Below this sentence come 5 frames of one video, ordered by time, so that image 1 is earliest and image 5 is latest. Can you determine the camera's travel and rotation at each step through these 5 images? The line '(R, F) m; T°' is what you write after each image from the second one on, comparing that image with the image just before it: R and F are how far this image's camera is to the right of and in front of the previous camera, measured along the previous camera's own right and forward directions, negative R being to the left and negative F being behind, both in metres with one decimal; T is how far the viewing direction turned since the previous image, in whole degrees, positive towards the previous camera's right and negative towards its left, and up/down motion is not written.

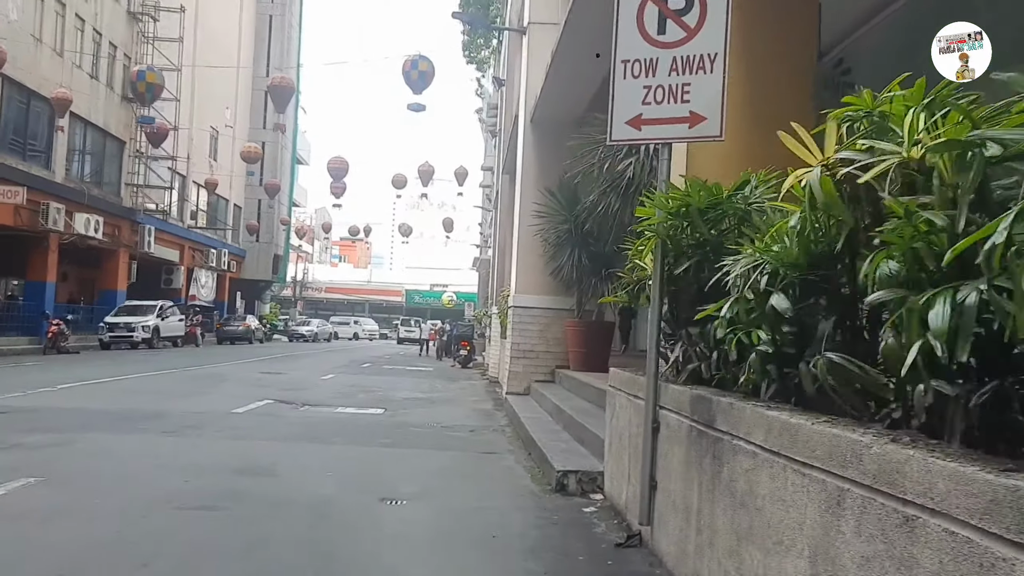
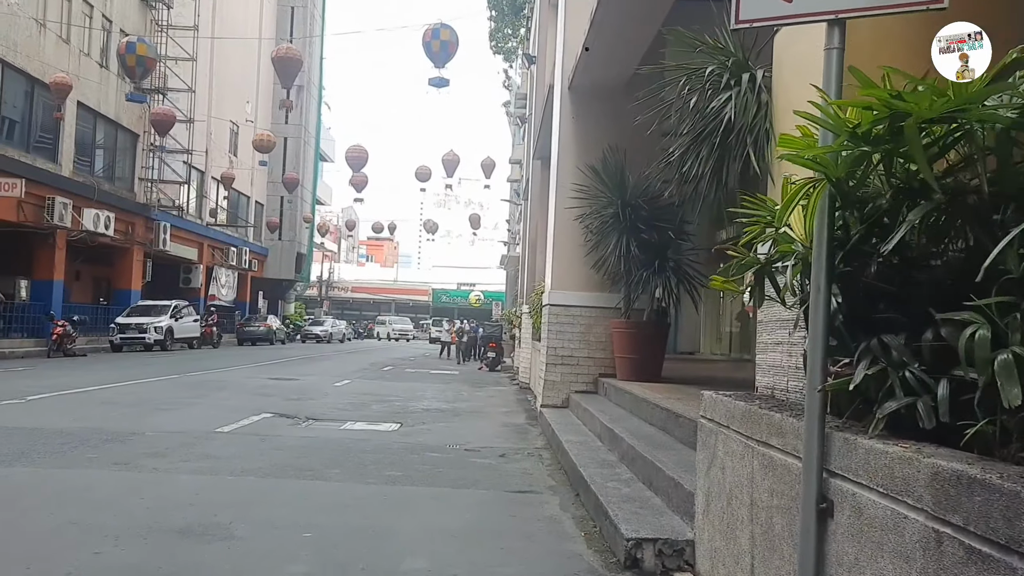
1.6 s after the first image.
(-0.1, +1.9) m; -2°
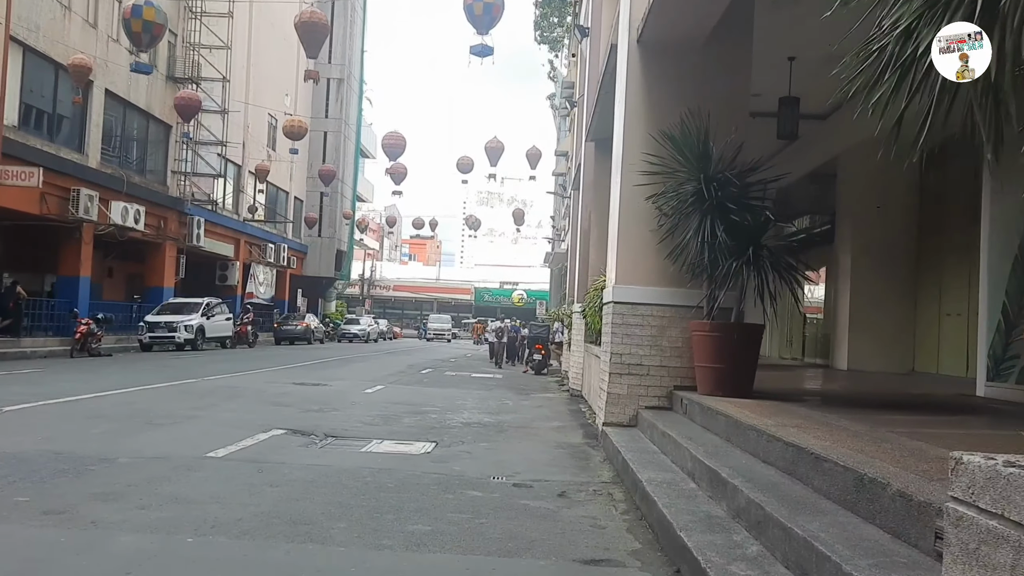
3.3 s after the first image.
(-0.2, +1.9) m; -3°
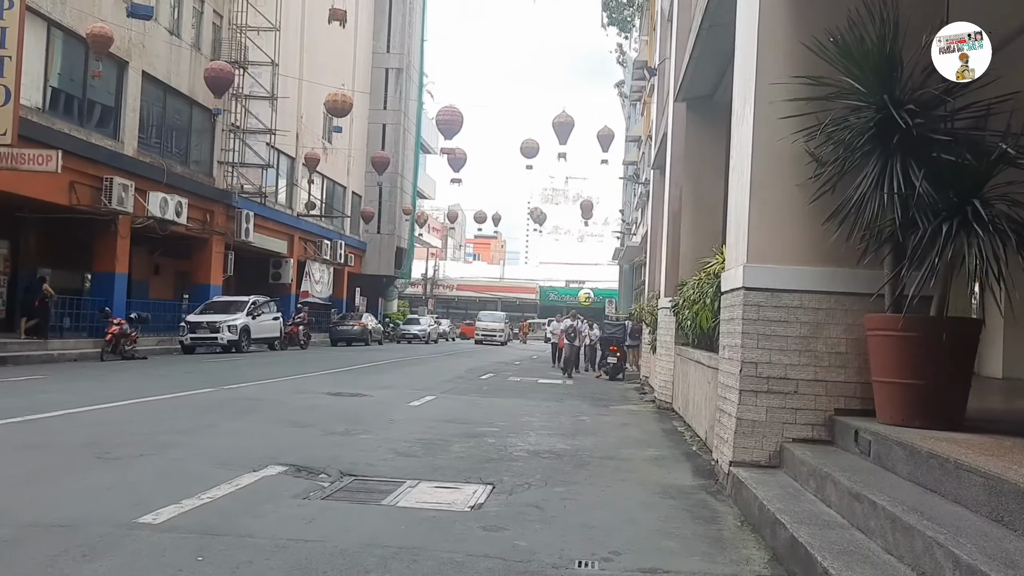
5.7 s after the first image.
(-0.2, +2.8) m; -4°
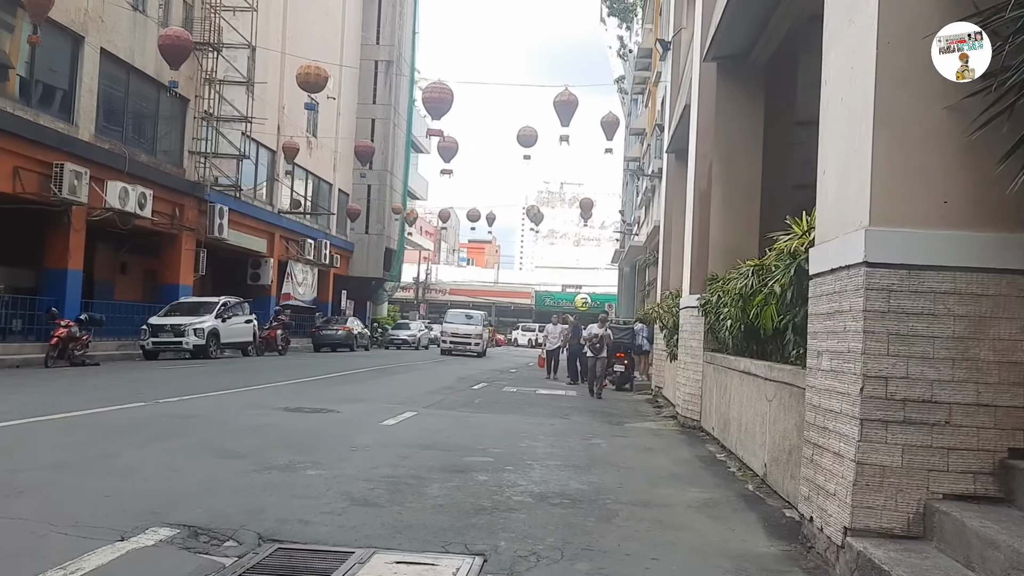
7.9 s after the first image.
(0.0, +2.3) m; 0°
